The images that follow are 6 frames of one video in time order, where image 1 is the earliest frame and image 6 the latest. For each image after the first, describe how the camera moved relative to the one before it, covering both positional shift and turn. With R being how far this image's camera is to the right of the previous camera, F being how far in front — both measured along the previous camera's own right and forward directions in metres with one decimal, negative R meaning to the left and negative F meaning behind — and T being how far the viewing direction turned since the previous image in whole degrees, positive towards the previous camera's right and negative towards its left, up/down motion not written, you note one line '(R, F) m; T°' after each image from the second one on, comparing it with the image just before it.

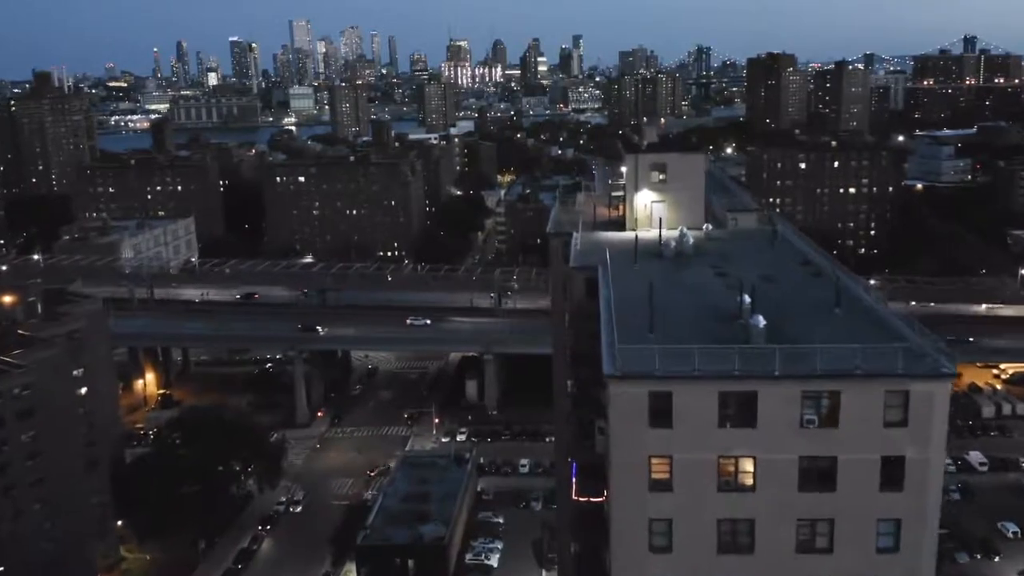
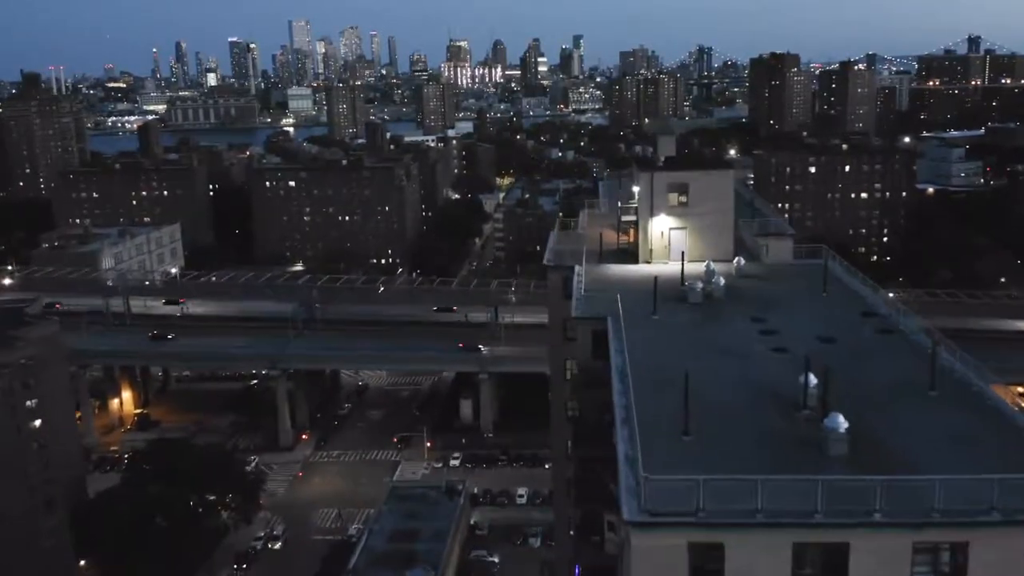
(+0.1, +1.6) m; 0°
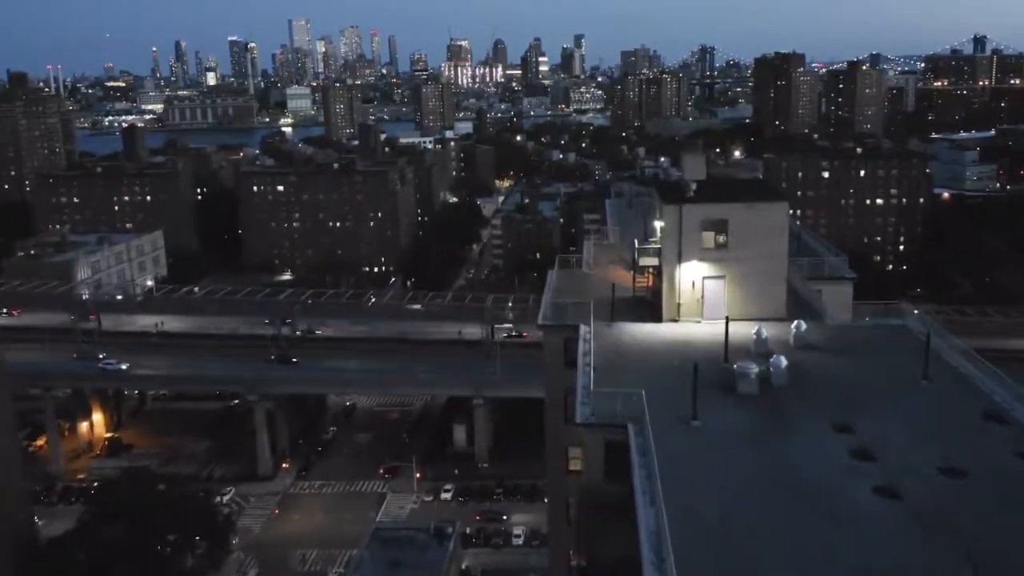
(+0.1, +1.9) m; 0°
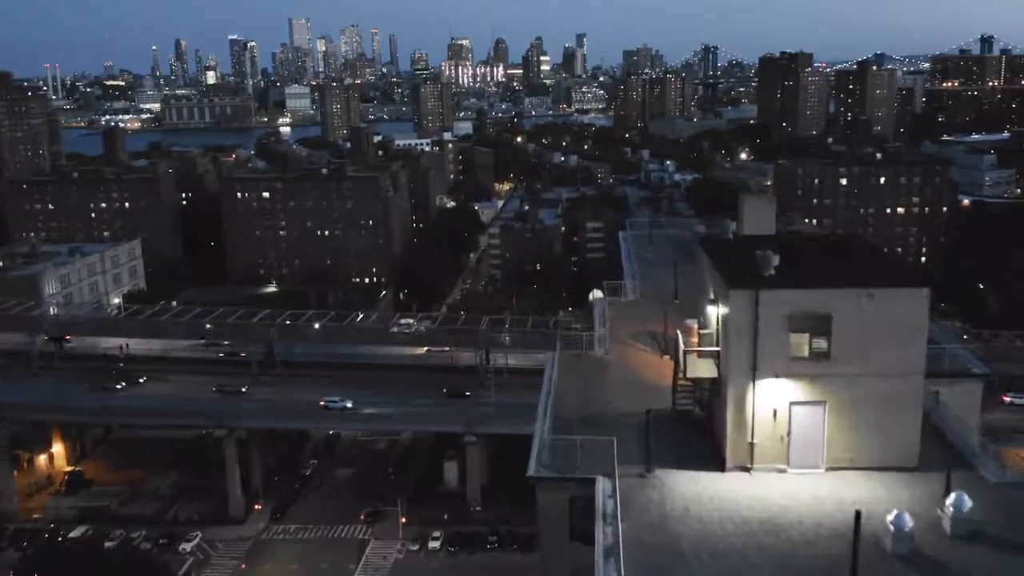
(+0.1, +2.2) m; 0°
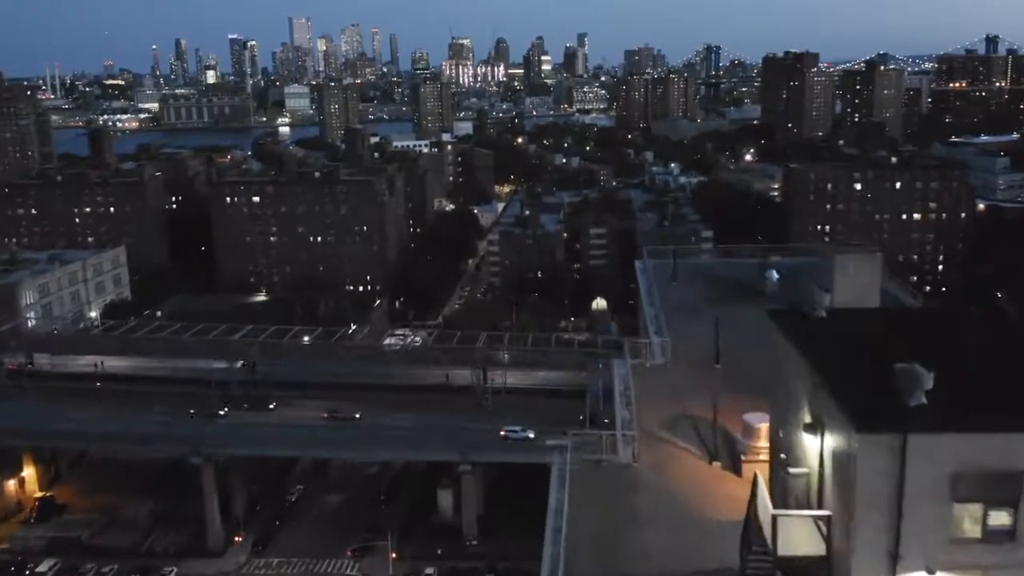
(0.0, +1.5) m; 0°
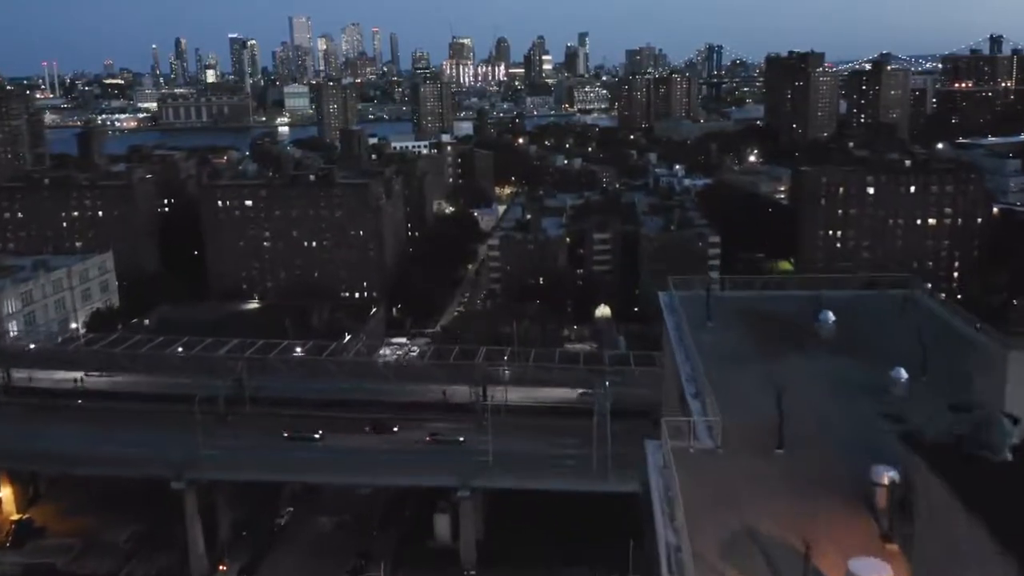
(0.0, +1.1) m; 0°
